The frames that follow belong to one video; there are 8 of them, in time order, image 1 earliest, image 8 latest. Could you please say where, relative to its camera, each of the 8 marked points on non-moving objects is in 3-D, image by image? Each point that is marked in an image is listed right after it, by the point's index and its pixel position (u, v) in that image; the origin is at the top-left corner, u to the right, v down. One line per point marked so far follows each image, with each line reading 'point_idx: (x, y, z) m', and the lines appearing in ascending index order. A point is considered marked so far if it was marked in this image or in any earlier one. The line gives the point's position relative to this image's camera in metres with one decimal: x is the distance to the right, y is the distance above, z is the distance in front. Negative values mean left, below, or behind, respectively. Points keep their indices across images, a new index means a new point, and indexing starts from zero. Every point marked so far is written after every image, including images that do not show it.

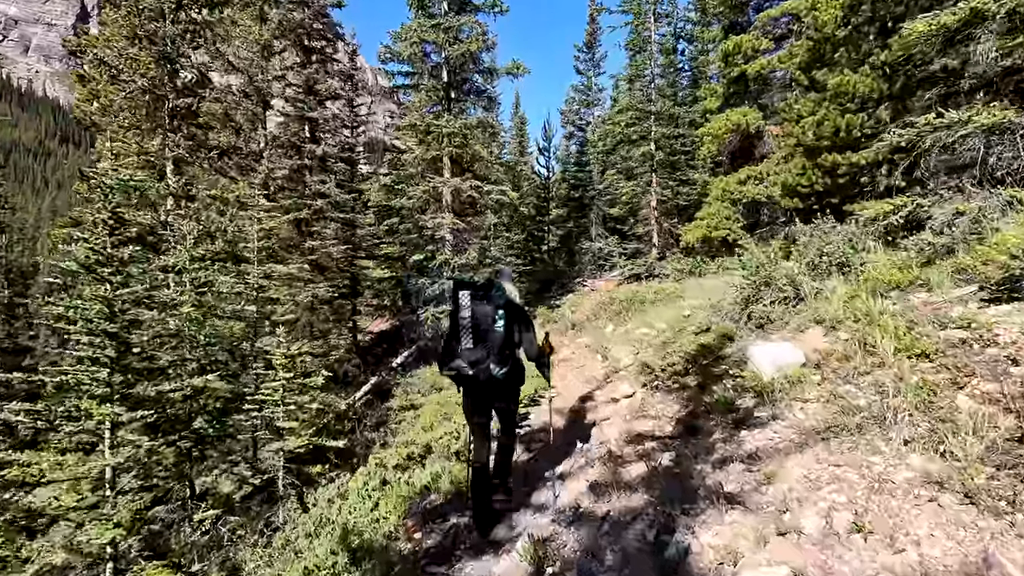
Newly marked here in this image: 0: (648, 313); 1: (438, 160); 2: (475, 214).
0: (+3.4, -0.6, +13.2) m
1: (-2.2, +3.9, +16.1) m
2: (-1.1, +2.3, +16.7) m
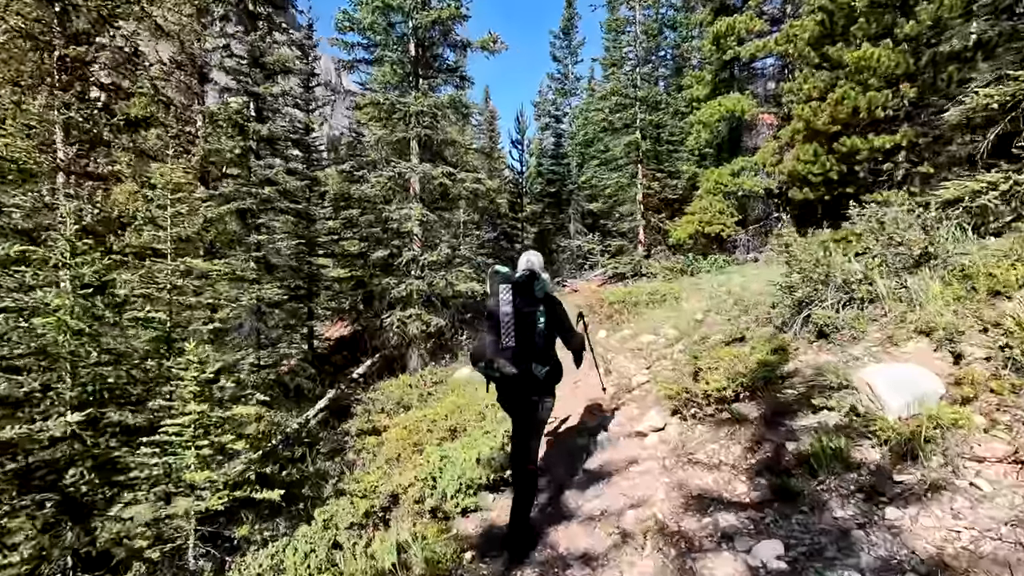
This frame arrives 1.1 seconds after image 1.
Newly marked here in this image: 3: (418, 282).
0: (+2.9, -0.6, +11.7) m
1: (-2.8, +3.8, +14.2) m
2: (-1.8, +2.3, +14.8) m
3: (-2.4, +0.2, +13.4) m
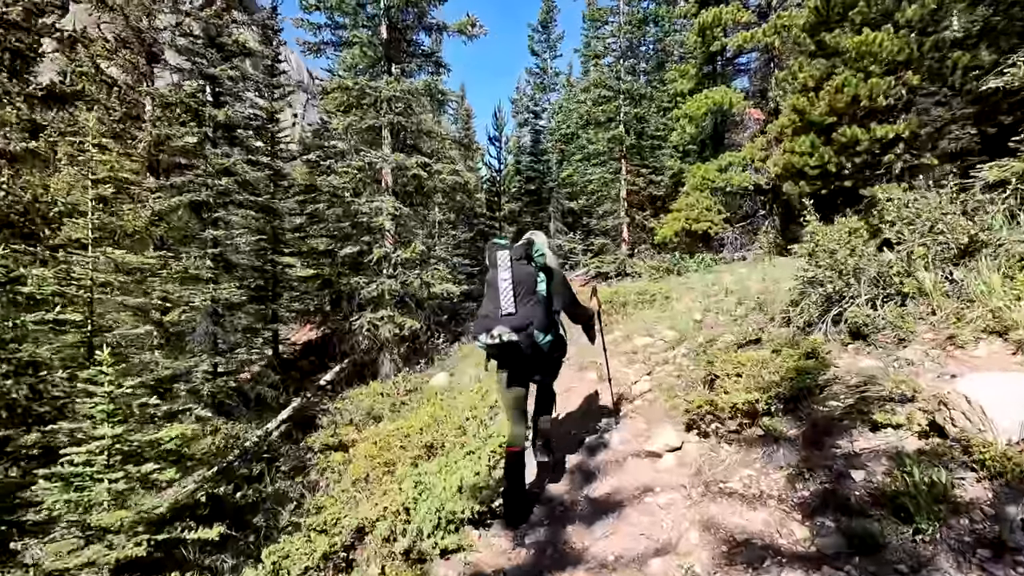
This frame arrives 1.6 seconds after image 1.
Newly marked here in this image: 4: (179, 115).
0: (+2.5, -0.6, +10.9) m
1: (-3.3, +3.8, +13.2) m
2: (-2.3, +2.3, +13.9) m
3: (-2.8, +0.2, +12.4) m
4: (-7.7, +4.0, +12.5) m
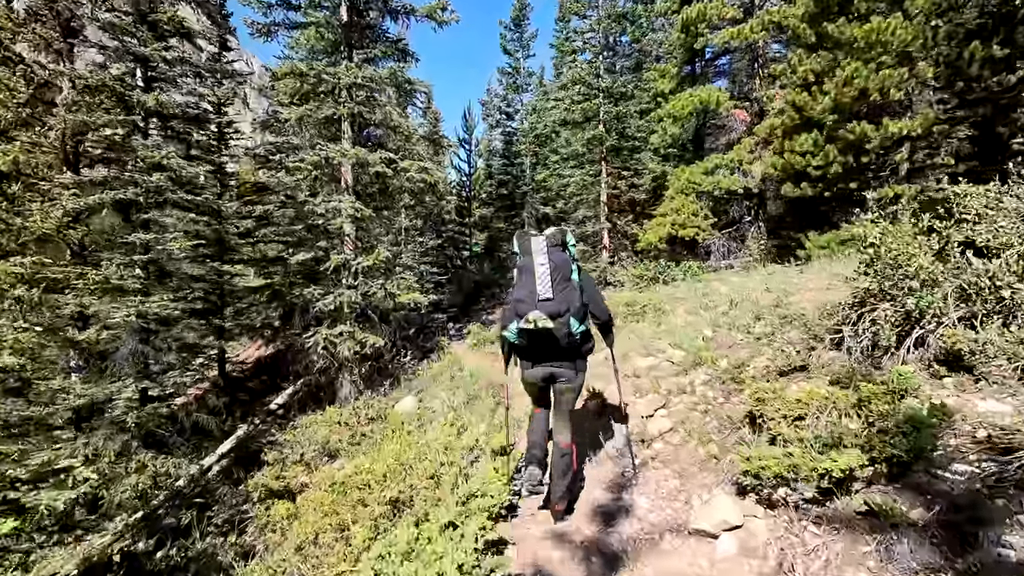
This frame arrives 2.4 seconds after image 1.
0: (+2.1, -0.8, +9.8) m
1: (-3.9, +3.6, +11.8) m
2: (-2.9, +2.0, +12.5) m
3: (-3.3, 0.0, +10.9) m
4: (-8.2, +3.8, +10.8) m
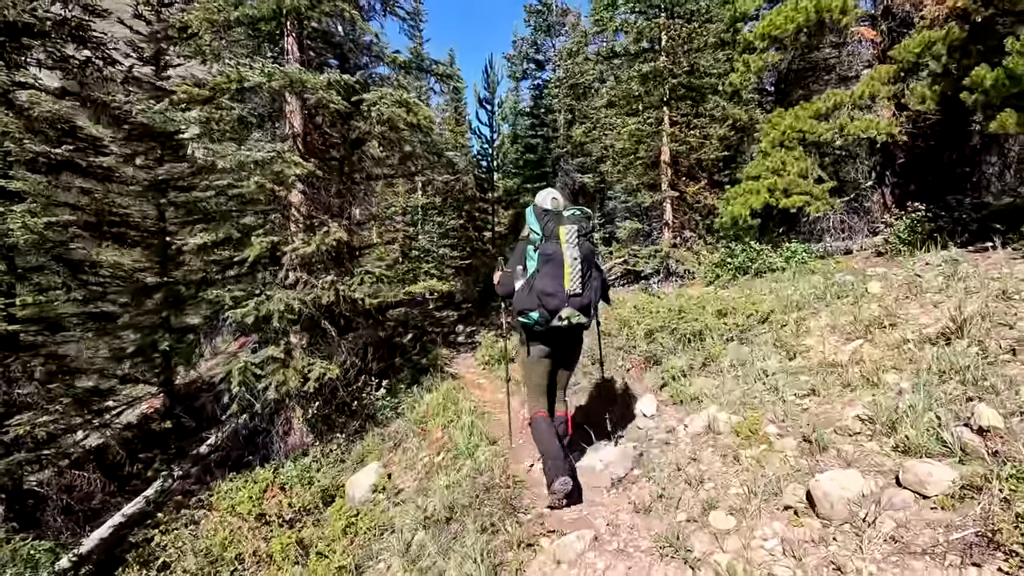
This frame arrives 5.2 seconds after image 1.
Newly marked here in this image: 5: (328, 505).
0: (+2.4, -0.9, +5.6) m
1: (-3.5, +3.6, +7.8) m
2: (-2.5, +2.1, +8.5) m
3: (-3.0, 0.0, +7.0) m
4: (-7.9, +3.8, +7.0) m
5: (-2.1, -2.4, +6.0) m
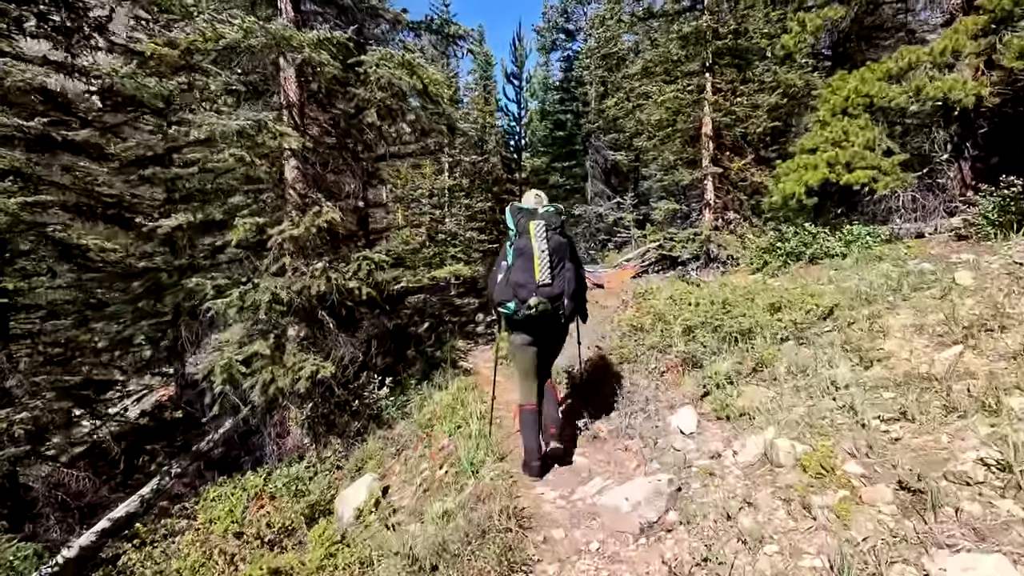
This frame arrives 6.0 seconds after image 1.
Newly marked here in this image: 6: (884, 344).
0: (+2.5, -0.8, +4.5) m
1: (-3.3, +3.8, +6.9) m
2: (-2.2, +2.3, +7.6) m
3: (-2.8, +0.1, +6.3) m
4: (-7.7, +3.9, +6.4) m
5: (-2.0, -2.3, +5.2) m
6: (+3.4, -0.5, +4.9) m
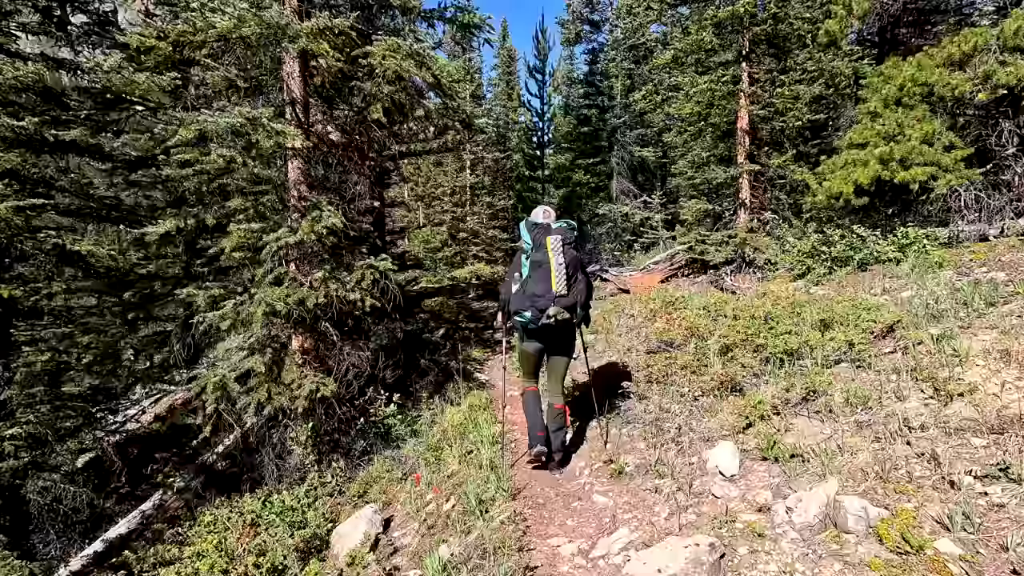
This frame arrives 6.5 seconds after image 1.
0: (+2.6, -1.0, +3.8) m
1: (-3.0, +3.7, +6.4) m
2: (-1.9, +2.1, +7.1) m
3: (-2.6, 0.0, +5.8) m
4: (-7.5, +3.8, +6.2) m
5: (-1.9, -2.4, +4.8) m
6: (+3.5, -0.7, +4.2) m
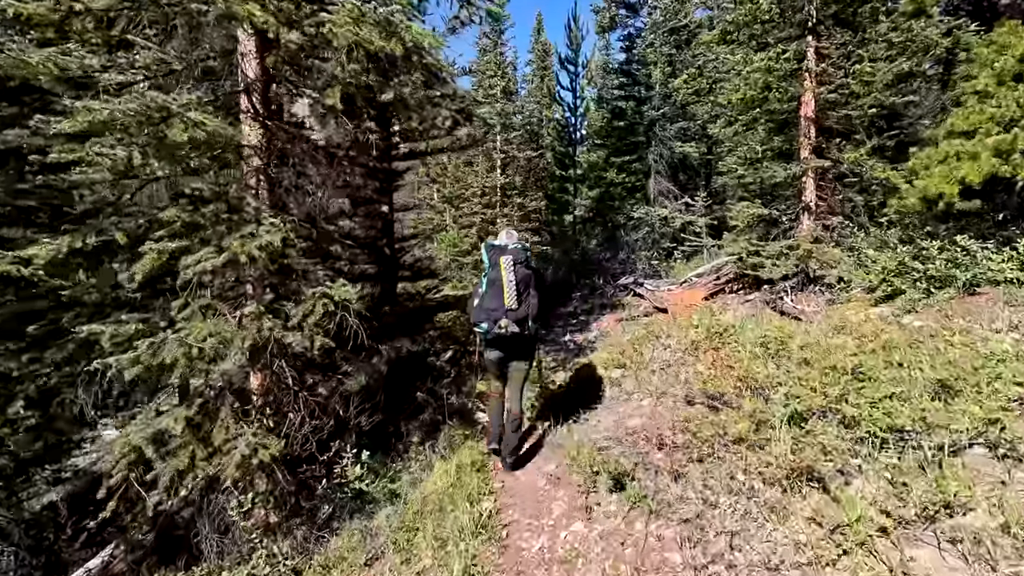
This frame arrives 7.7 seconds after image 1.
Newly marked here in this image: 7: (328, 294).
0: (+2.3, -1.3, +2.2) m
1: (-3.0, +3.4, +5.2) m
2: (-1.9, +1.8, +5.8) m
3: (-2.7, -0.3, +4.5) m
4: (-7.5, +3.6, +5.3) m
5: (-2.0, -2.7, +3.5) m
6: (+3.3, -1.0, +2.5) m
7: (-1.6, 0.0, +5.0) m
